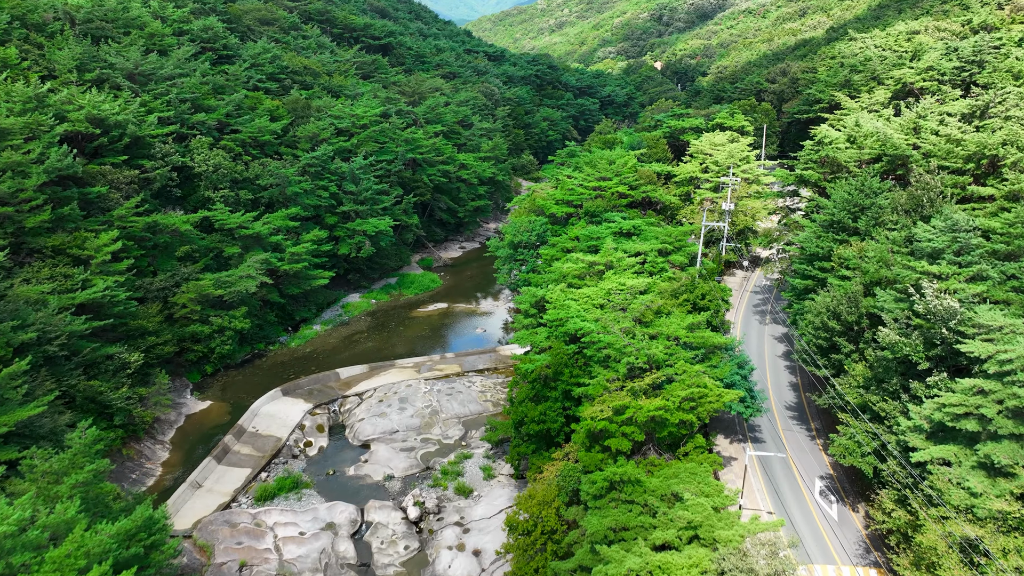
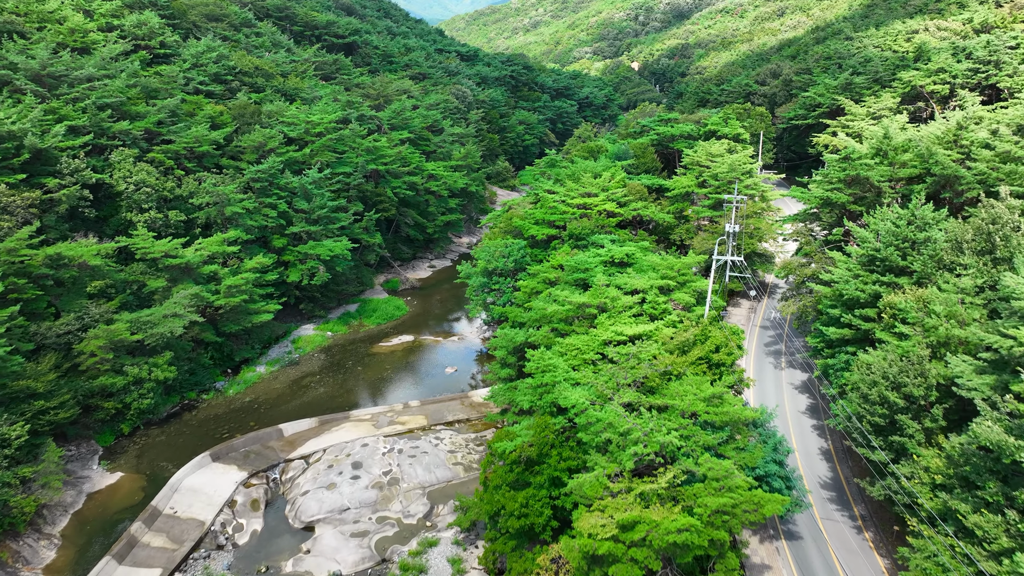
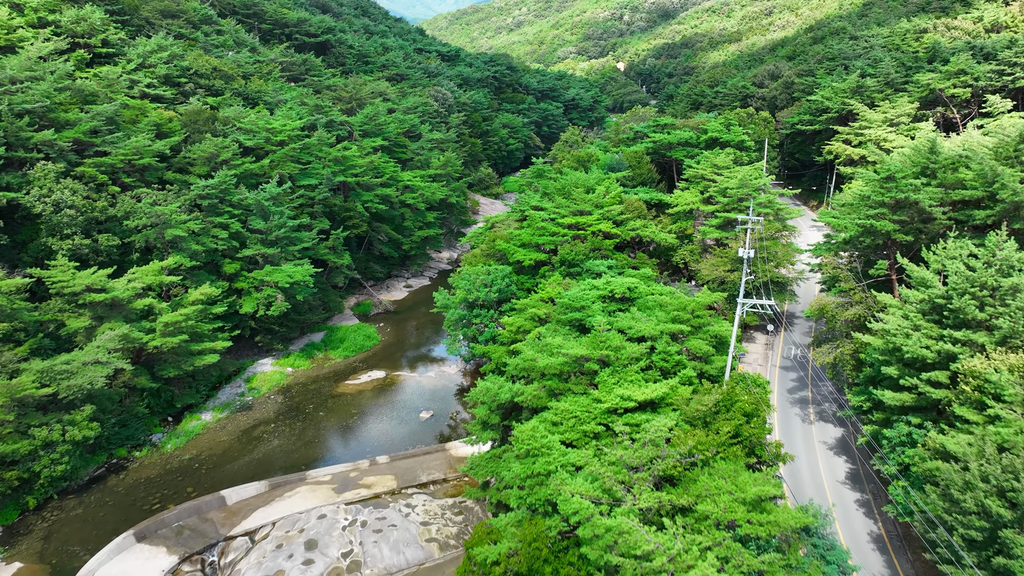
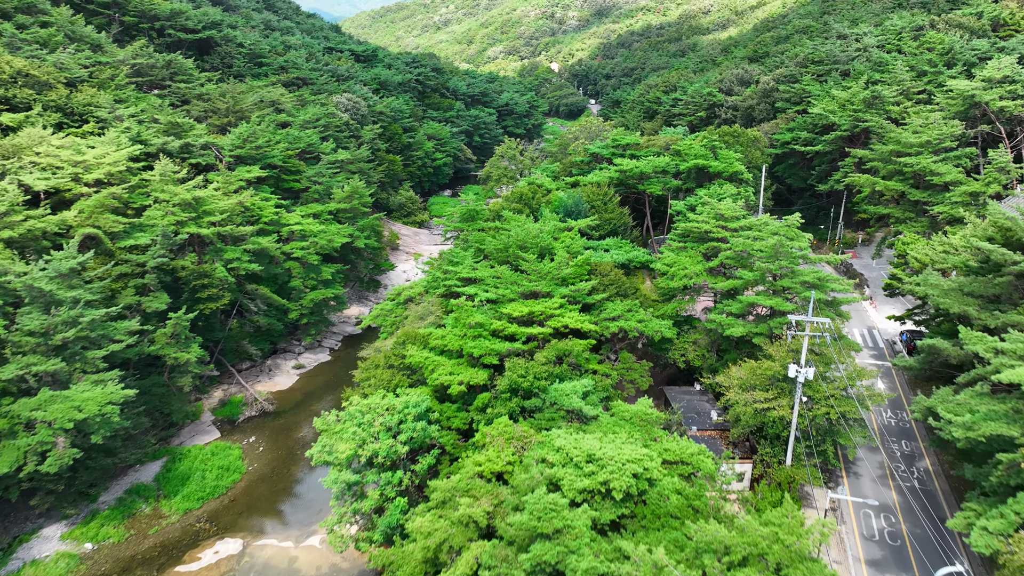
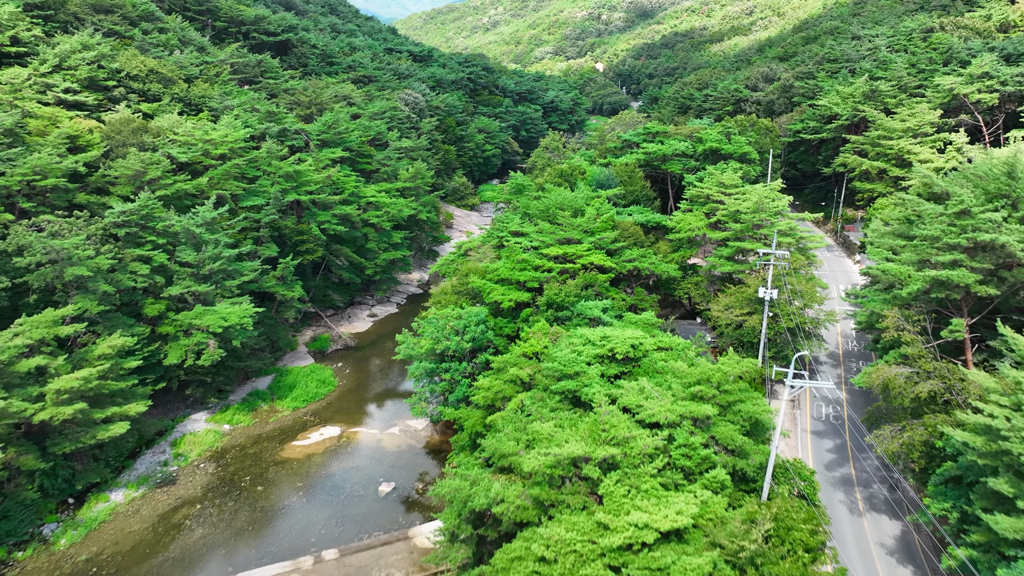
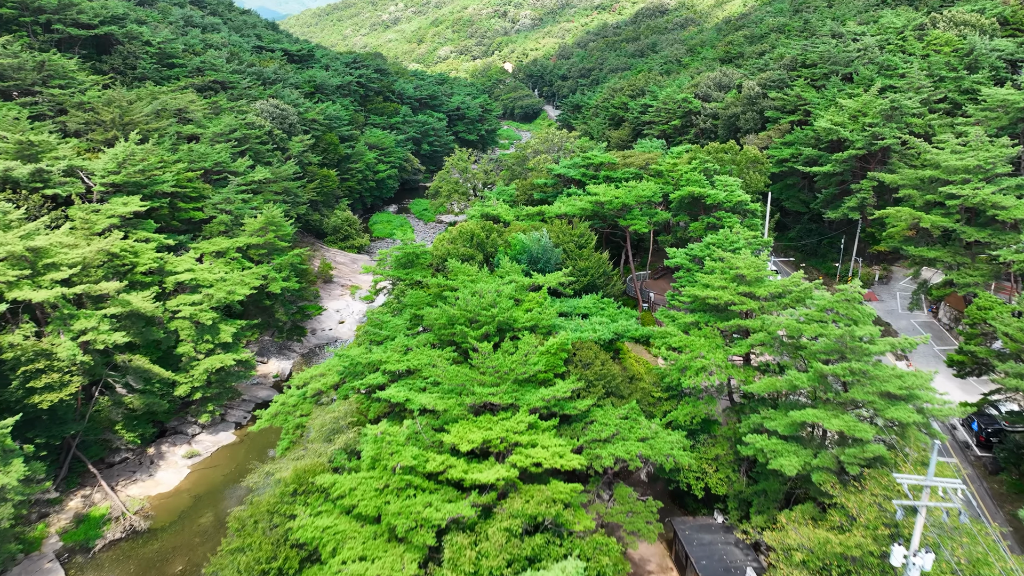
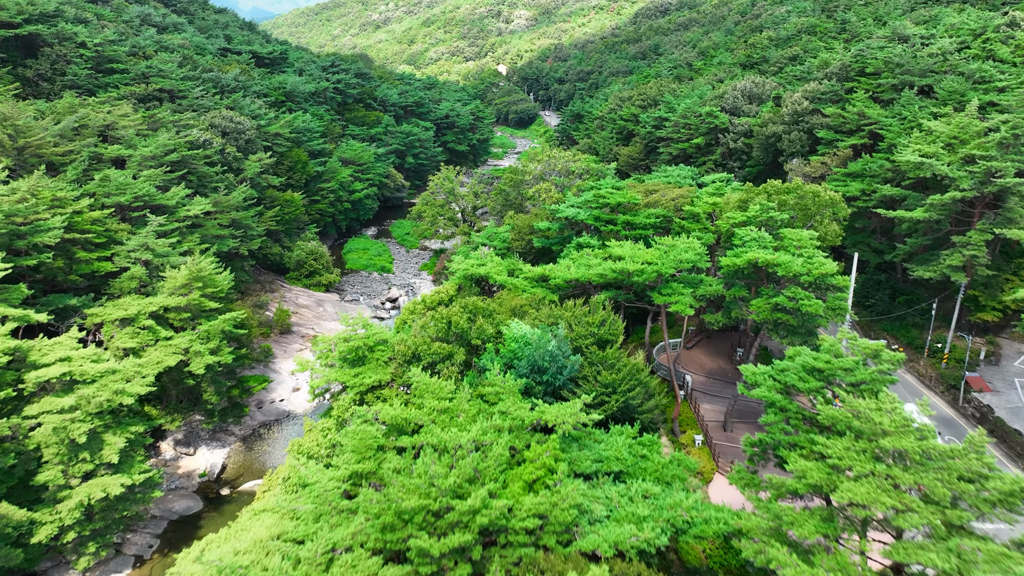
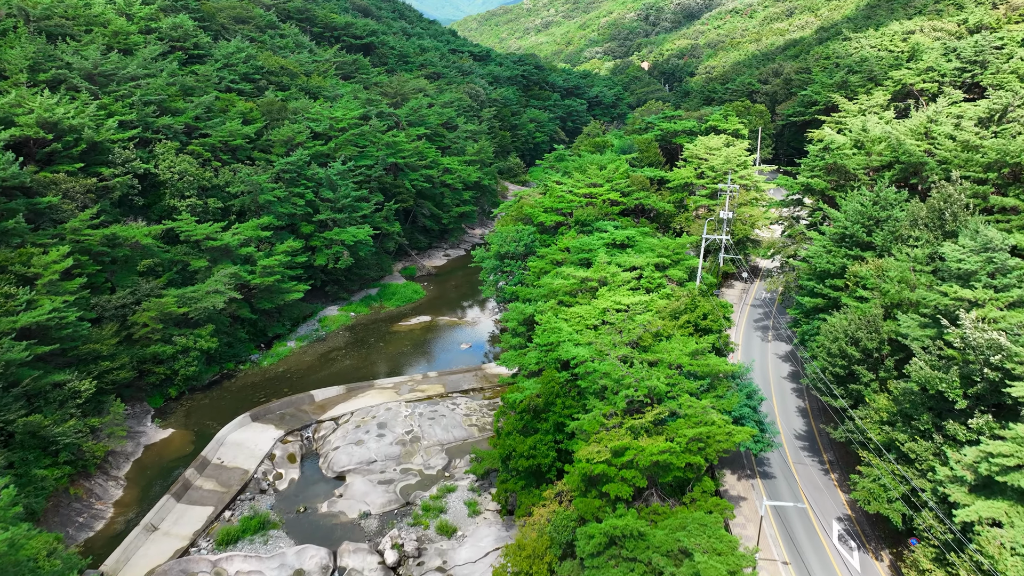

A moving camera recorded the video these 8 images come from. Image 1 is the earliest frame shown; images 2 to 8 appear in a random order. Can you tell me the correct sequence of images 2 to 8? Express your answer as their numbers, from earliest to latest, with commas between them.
8, 2, 3, 5, 4, 6, 7
